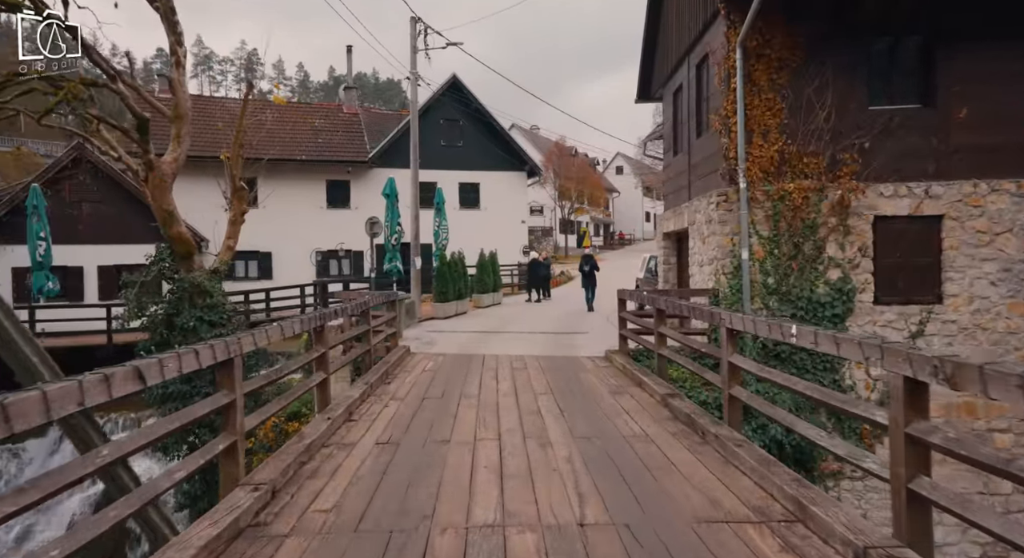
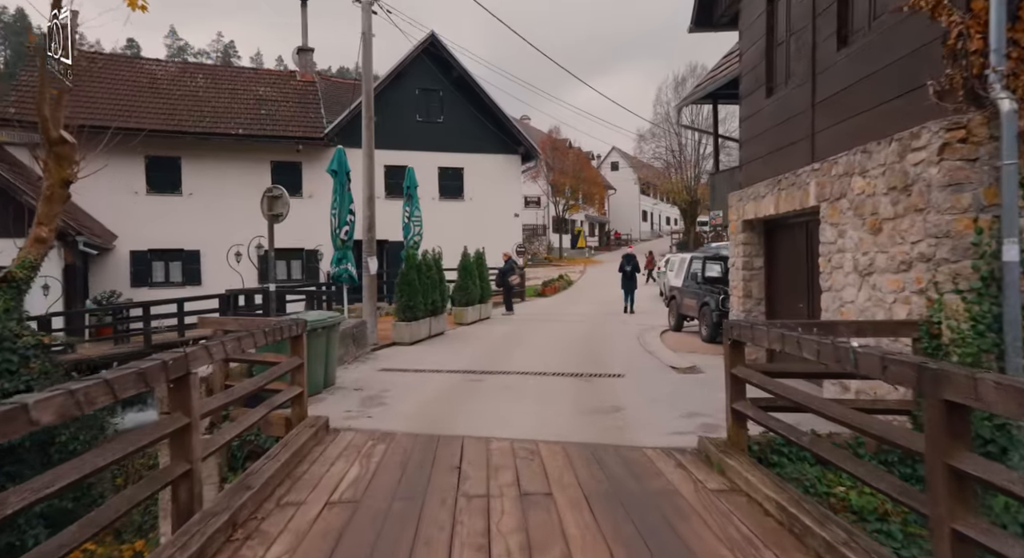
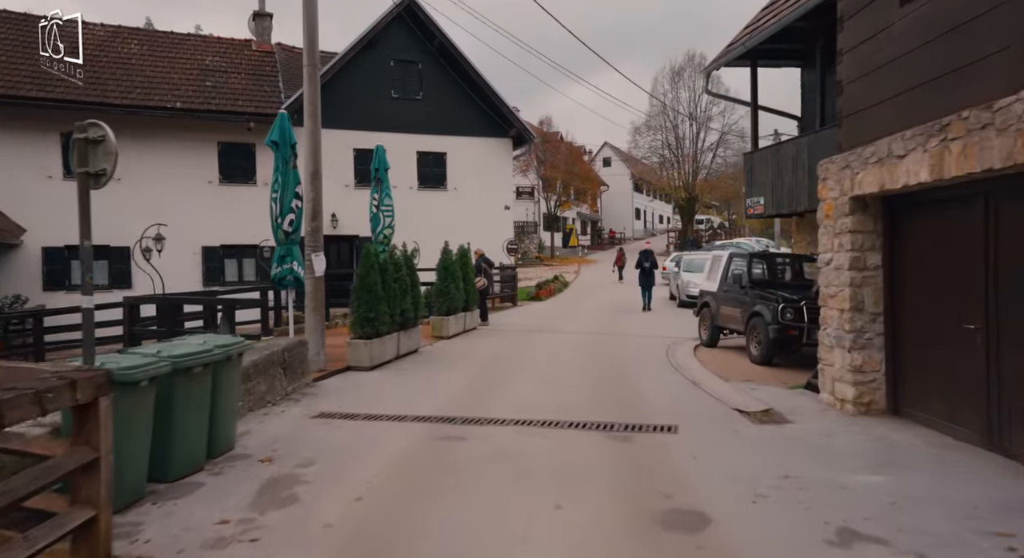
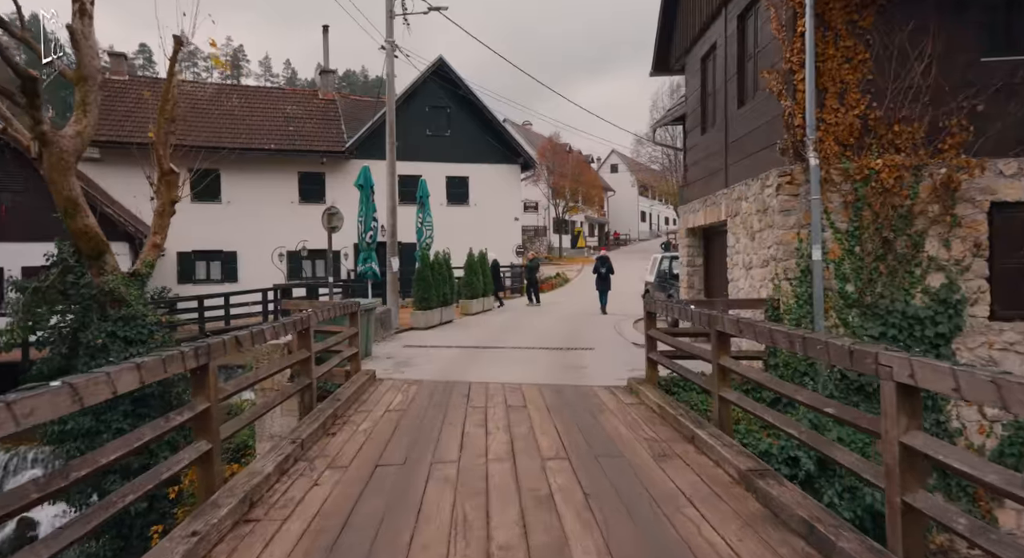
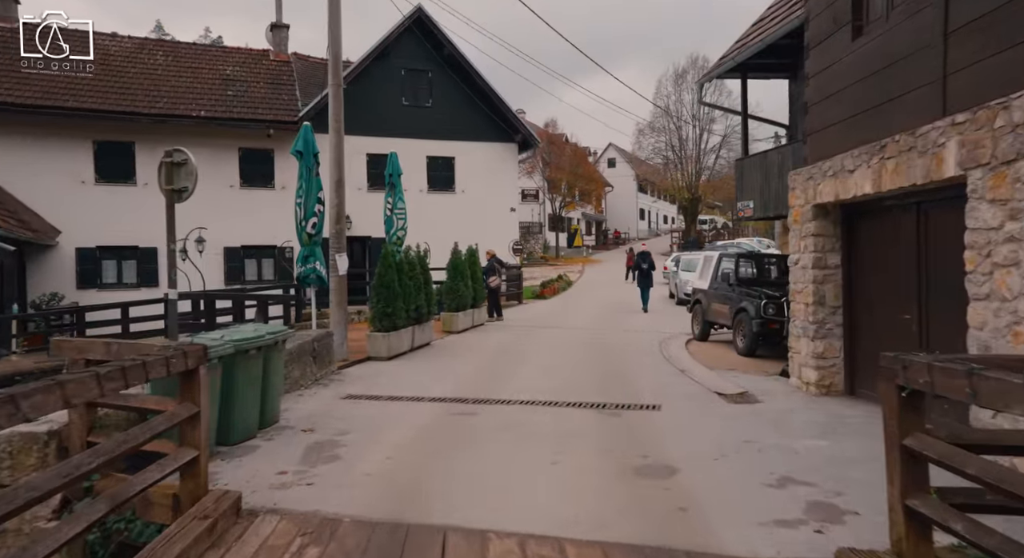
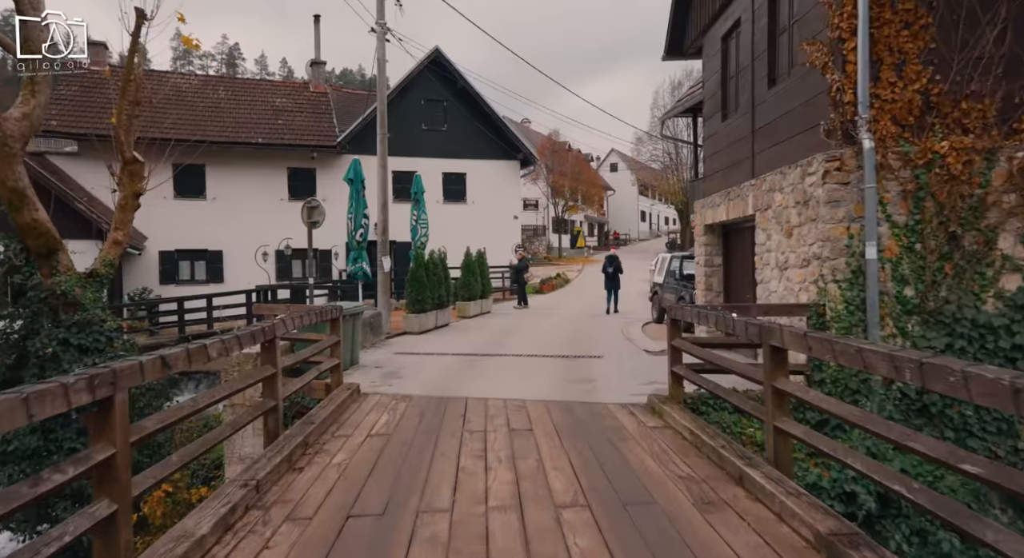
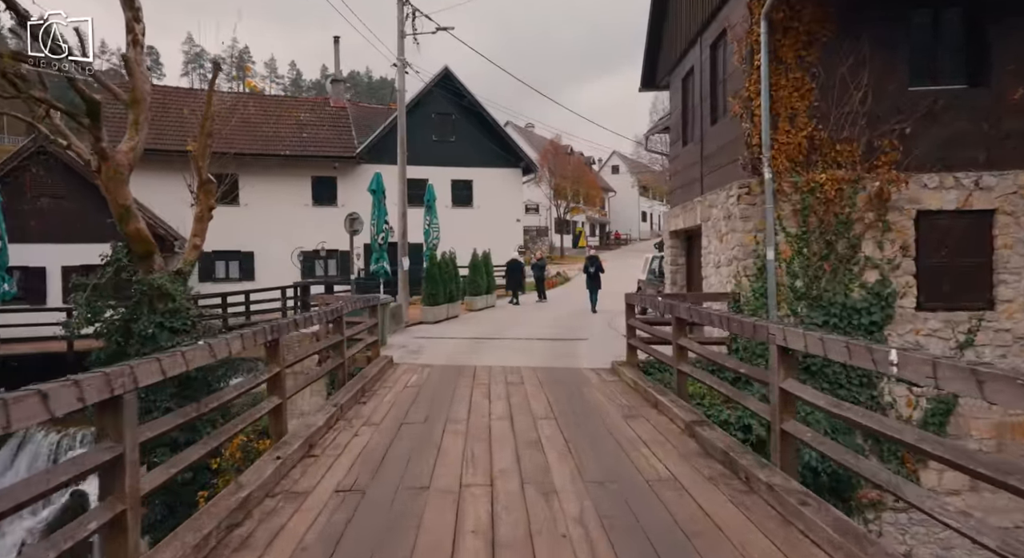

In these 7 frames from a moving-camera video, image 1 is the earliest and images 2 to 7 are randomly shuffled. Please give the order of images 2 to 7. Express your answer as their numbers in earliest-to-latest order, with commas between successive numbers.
7, 4, 6, 2, 5, 3
